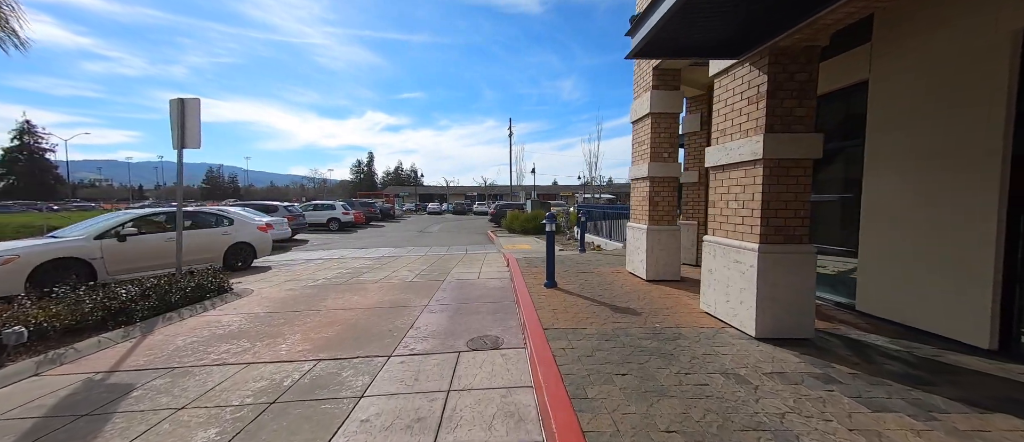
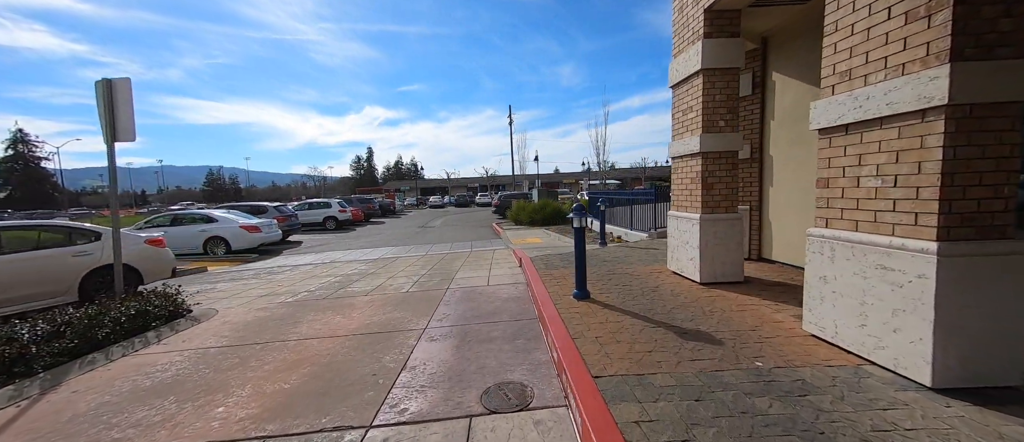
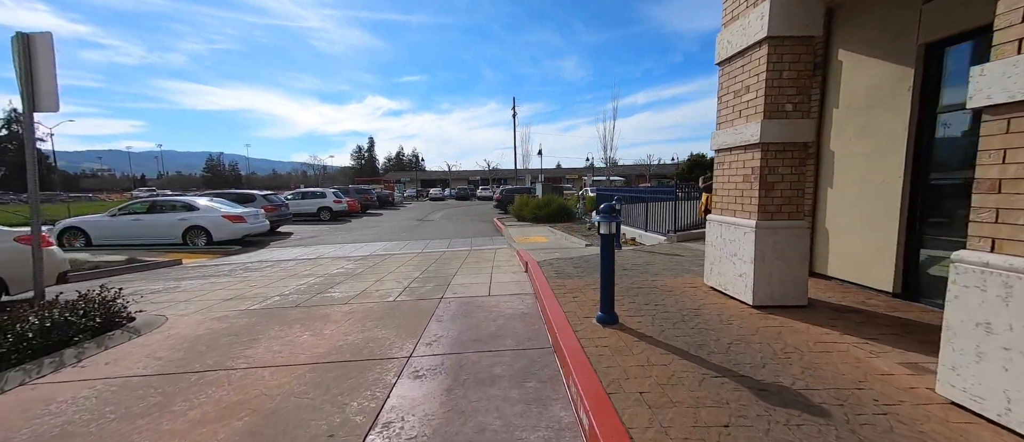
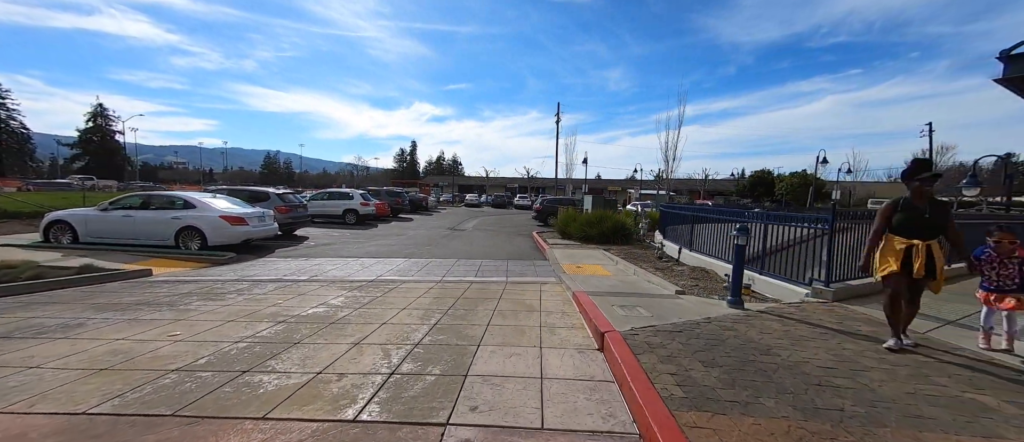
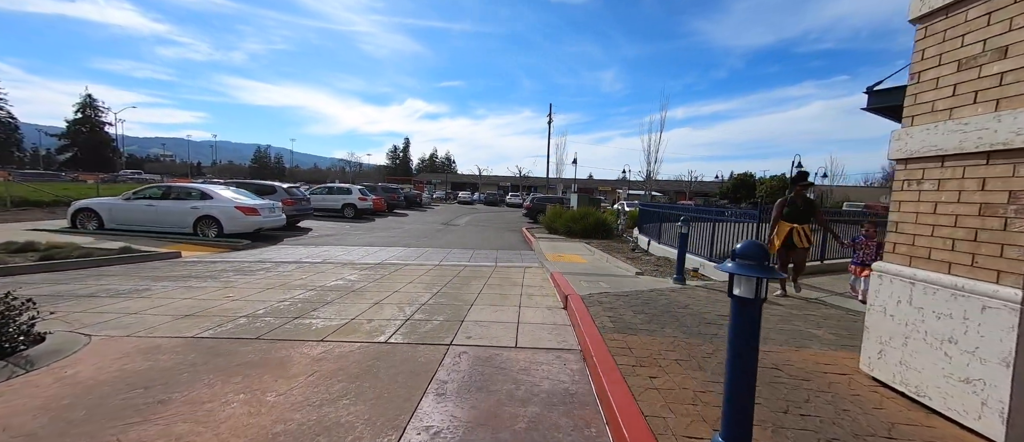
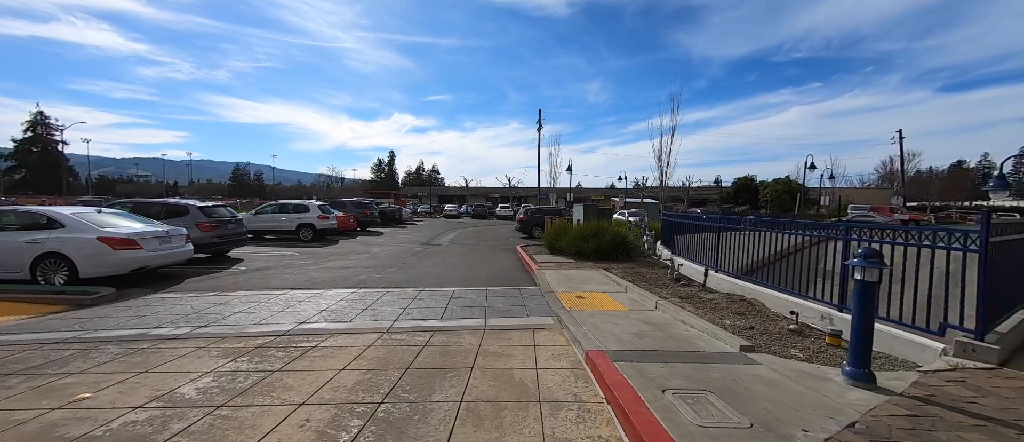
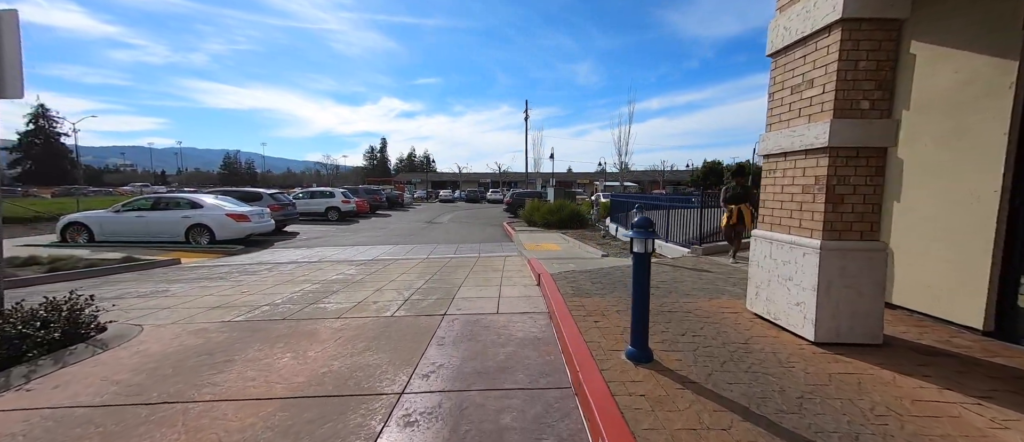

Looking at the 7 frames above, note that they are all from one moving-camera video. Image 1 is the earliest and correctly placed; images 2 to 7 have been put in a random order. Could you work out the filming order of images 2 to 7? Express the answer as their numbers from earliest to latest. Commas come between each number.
2, 3, 7, 5, 4, 6
